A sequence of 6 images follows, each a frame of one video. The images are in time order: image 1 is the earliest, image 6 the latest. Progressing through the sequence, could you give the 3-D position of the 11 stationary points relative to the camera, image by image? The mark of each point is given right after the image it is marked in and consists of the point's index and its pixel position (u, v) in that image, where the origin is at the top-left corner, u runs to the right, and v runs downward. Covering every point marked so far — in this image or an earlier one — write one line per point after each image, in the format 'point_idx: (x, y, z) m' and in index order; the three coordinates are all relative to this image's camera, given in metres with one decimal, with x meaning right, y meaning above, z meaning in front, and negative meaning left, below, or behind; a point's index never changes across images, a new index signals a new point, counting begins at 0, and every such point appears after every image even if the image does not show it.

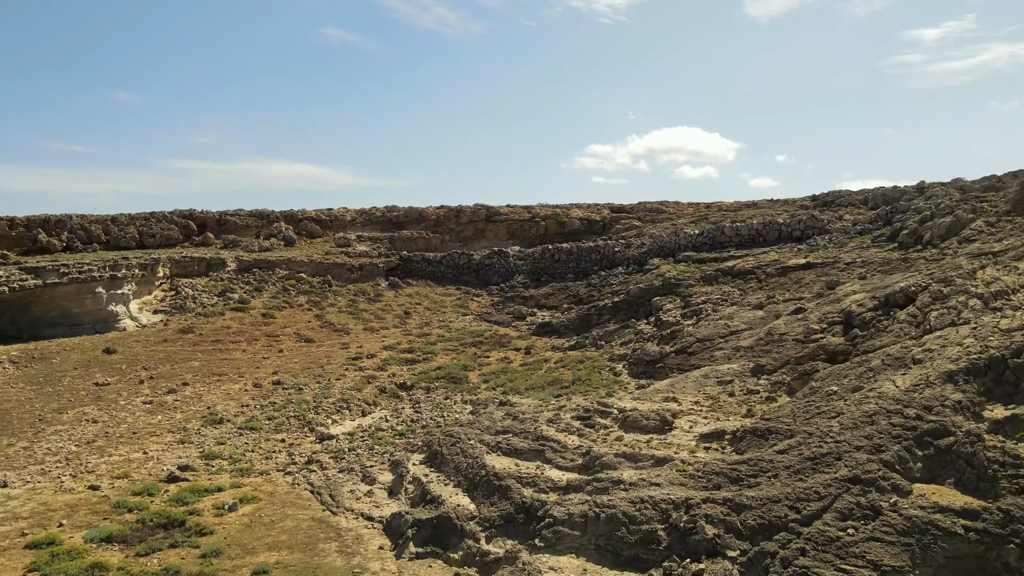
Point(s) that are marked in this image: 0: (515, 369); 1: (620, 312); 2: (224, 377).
0: (+0.1, -2.1, +15.3) m
1: (+3.3, -0.8, +18.3) m
2: (-7.5, -2.3, +15.4) m
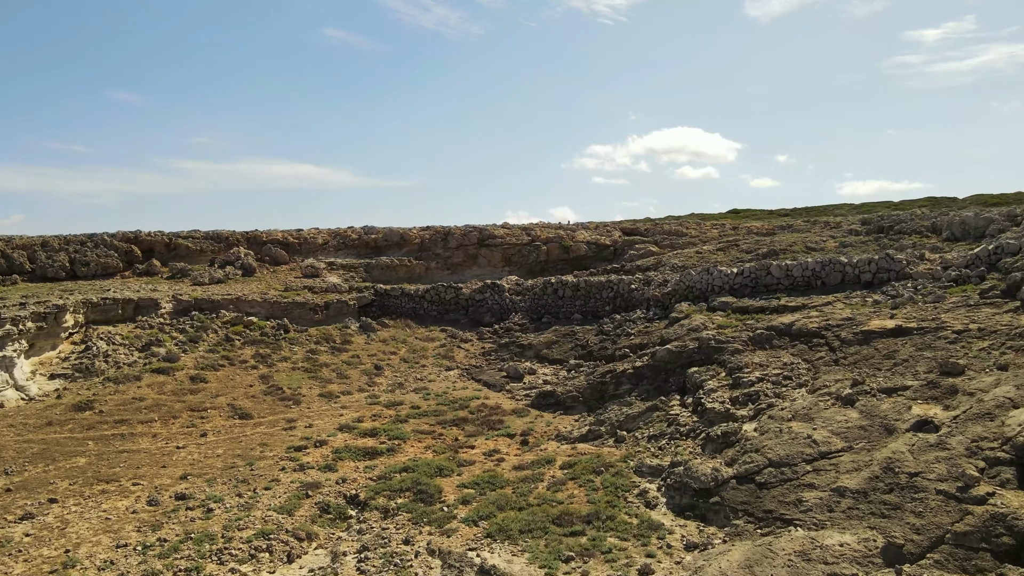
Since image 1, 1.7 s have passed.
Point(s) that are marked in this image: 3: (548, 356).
0: (-0.1, -3.5, +11.2) m
1: (+3.1, -2.2, +14.2) m
2: (-7.6, -3.8, +11.4) m
3: (+1.1, -2.1, +18.2) m
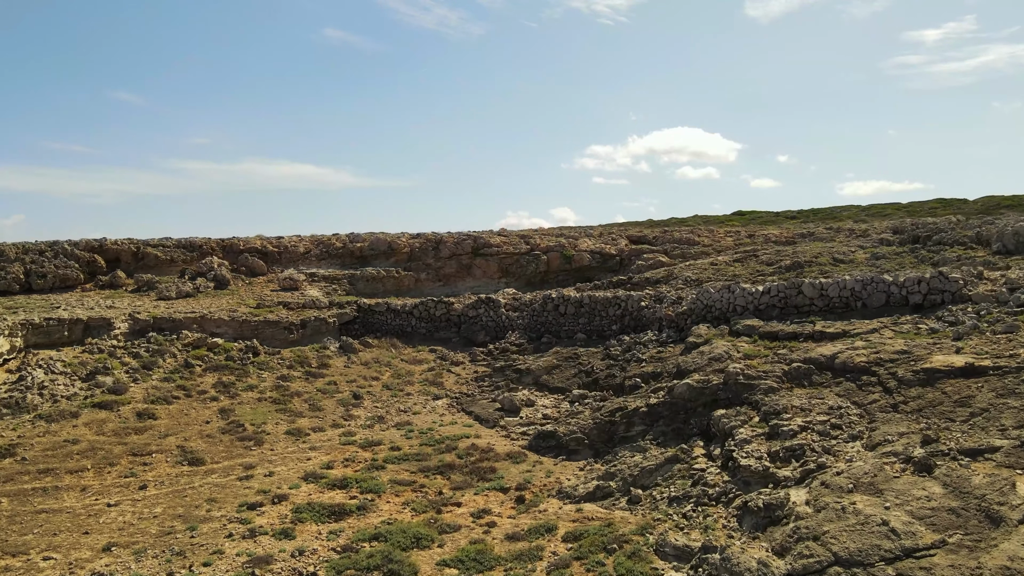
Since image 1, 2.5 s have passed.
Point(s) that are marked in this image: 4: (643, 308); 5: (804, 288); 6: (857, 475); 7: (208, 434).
0: (-0.2, -4.1, +9.2) m
1: (+3.0, -2.7, +12.2) m
2: (-7.8, -4.3, +9.4) m
3: (+1.0, -2.6, +16.2) m
4: (+3.9, -0.6, +17.7) m
5: (+7.1, 0.0, +14.5) m
6: (+4.8, -2.6, +8.4) m
7: (-6.8, -3.3, +13.4) m
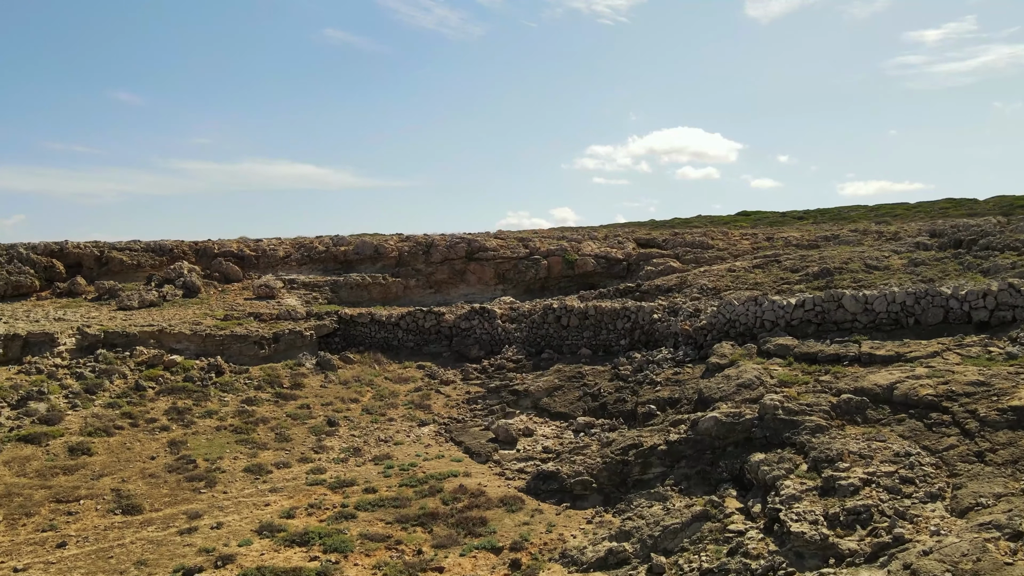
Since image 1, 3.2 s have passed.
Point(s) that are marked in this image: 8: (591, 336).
0: (-0.3, -4.3, +7.2) m
1: (+2.9, -3.0, +10.2) m
2: (-7.9, -4.6, +7.4) m
3: (+0.9, -2.9, +14.2) m
4: (+3.8, -0.9, +15.8) m
5: (+7.0, -0.3, +12.6) m
6: (+4.7, -2.9, +6.4) m
7: (-6.9, -3.6, +11.5) m
8: (+2.2, -1.3, +16.8) m
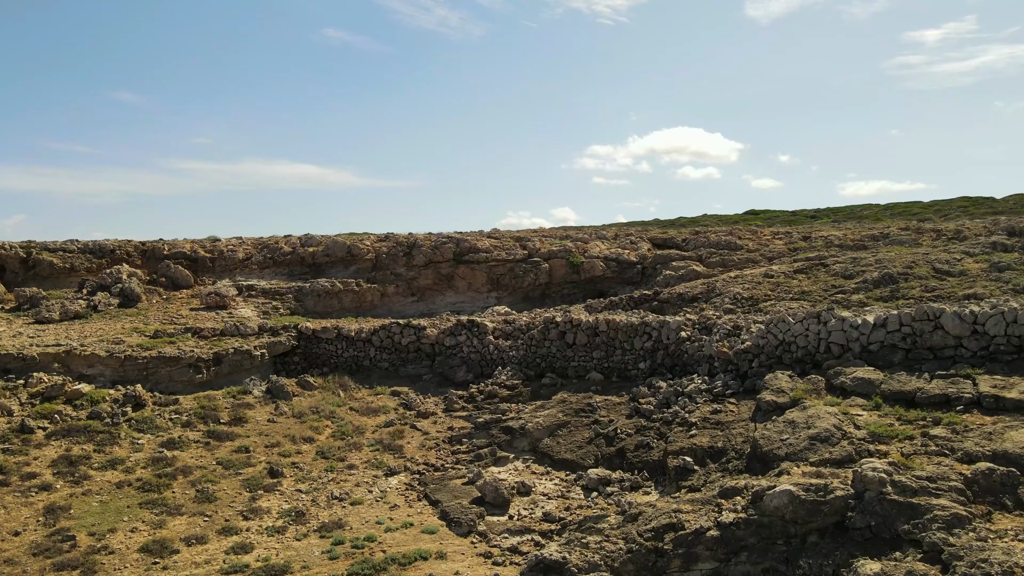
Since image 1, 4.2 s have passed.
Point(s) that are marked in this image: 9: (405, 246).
0: (-0.4, -4.6, +4.2) m
1: (+2.8, -3.3, +7.2) m
2: (-8.0, -4.8, +4.3) m
3: (+0.7, -3.1, +11.1) m
4: (+3.6, -1.1, +12.7) m
5: (+6.9, -0.5, +9.5) m
6: (+4.6, -3.1, +3.4) m
7: (-7.1, -3.8, +8.4) m
8: (+2.1, -1.6, +13.7) m
9: (-3.4, +1.4, +19.2) m
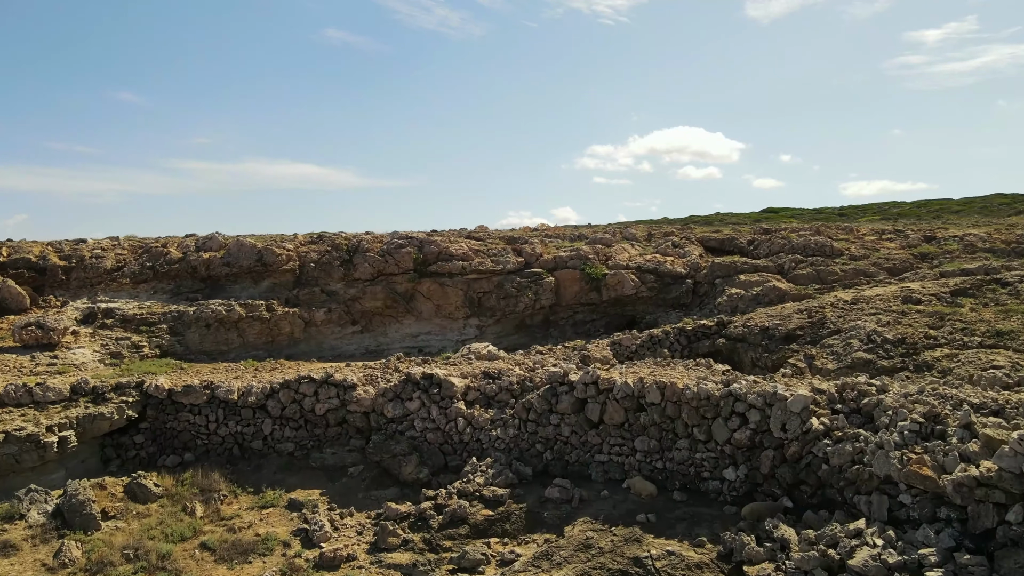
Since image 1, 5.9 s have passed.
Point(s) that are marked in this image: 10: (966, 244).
0: (-0.7, -5.1, -1.9) m
1: (+2.5, -3.8, +1.1) m
2: (-8.3, -5.3, -1.7) m
3: (+0.5, -3.6, +5.1) m
4: (+3.4, -1.6, +6.7) m
5: (+6.6, -1.0, +3.4) m
6: (+4.3, -3.7, -2.7) m
7: (-7.3, -4.3, +2.3) m
8: (+1.8, -2.1, +7.7) m
9: (-3.7, +0.8, +13.1) m
10: (+9.5, +0.9, +12.4) m
